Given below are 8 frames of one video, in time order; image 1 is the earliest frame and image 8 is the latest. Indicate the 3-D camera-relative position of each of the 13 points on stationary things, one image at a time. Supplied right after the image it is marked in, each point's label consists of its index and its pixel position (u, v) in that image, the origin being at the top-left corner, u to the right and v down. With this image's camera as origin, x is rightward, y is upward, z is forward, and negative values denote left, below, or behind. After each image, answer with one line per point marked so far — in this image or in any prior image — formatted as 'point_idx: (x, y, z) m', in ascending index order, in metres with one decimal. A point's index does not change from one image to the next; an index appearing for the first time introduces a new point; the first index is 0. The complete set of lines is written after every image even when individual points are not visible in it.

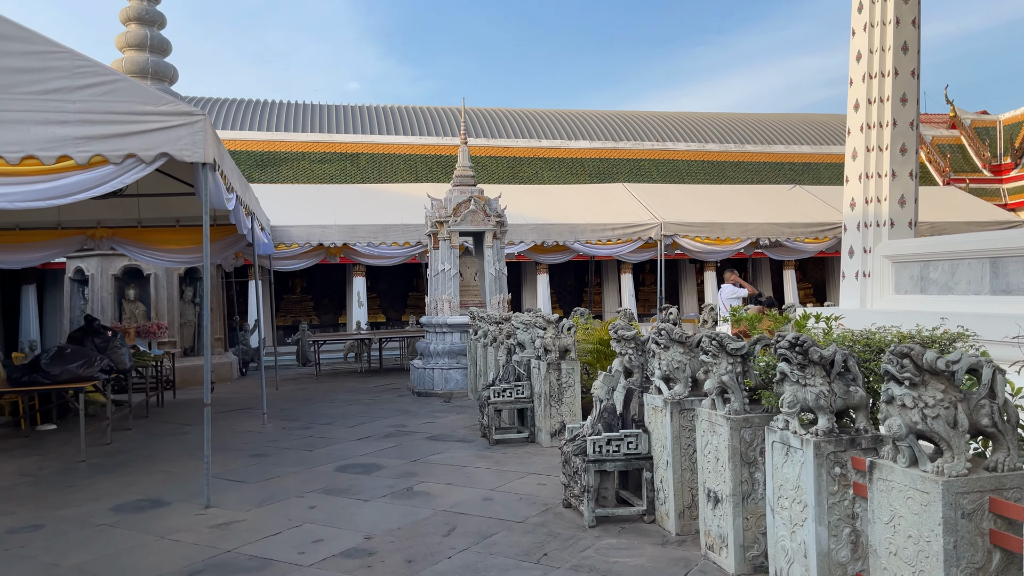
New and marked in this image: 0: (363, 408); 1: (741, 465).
0: (-1.7, -1.4, +9.0) m
1: (+1.0, -0.8, +3.5) m
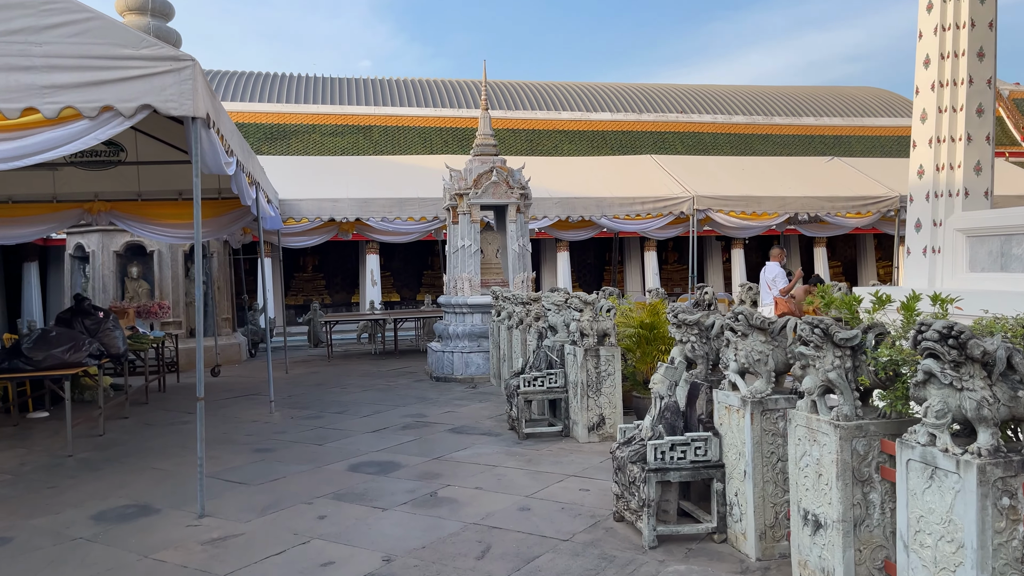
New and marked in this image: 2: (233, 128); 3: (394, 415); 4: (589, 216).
0: (-1.4, -1.1, +8.4) m
1: (+1.2, -0.7, +2.8) m
2: (-2.0, +1.2, +5.7) m
3: (-1.0, -1.1, +7.1) m
4: (+1.1, +1.1, +11.5) m
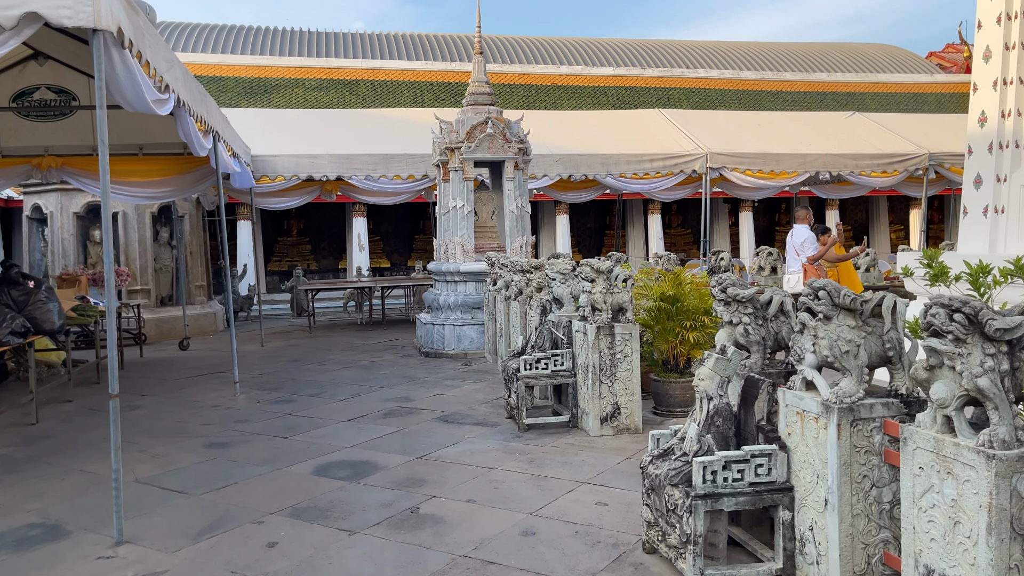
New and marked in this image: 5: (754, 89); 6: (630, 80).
0: (-1.4, -0.8, +7.5) m
1: (+1.2, -0.6, +1.9) m
2: (-2.0, +1.4, +4.7) m
3: (-1.1, -0.9, +6.2) m
4: (+1.1, +1.5, +10.5) m
5: (+6.0, +5.0, +19.8) m
6: (+2.8, +5.0, +19.1) m
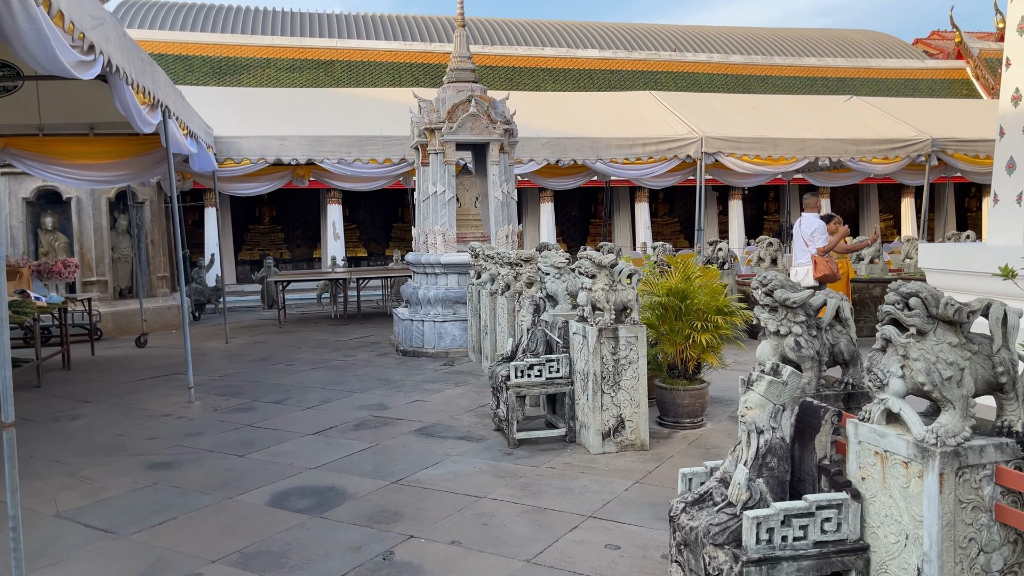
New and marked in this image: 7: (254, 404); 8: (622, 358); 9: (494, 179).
0: (-1.5, -0.7, +6.8) m
1: (+1.2, -0.6, +1.4) m
2: (-2.1, +1.4, +4.0) m
3: (-1.2, -0.8, +5.6) m
4: (+0.9, +1.6, +9.9) m
5: (+5.6, +5.2, +19.3) m
6: (+2.4, +5.2, +18.5) m
7: (-1.9, -0.8, +5.8) m
8: (+0.6, -0.4, +4.3) m
9: (-0.2, +1.1, +7.8) m
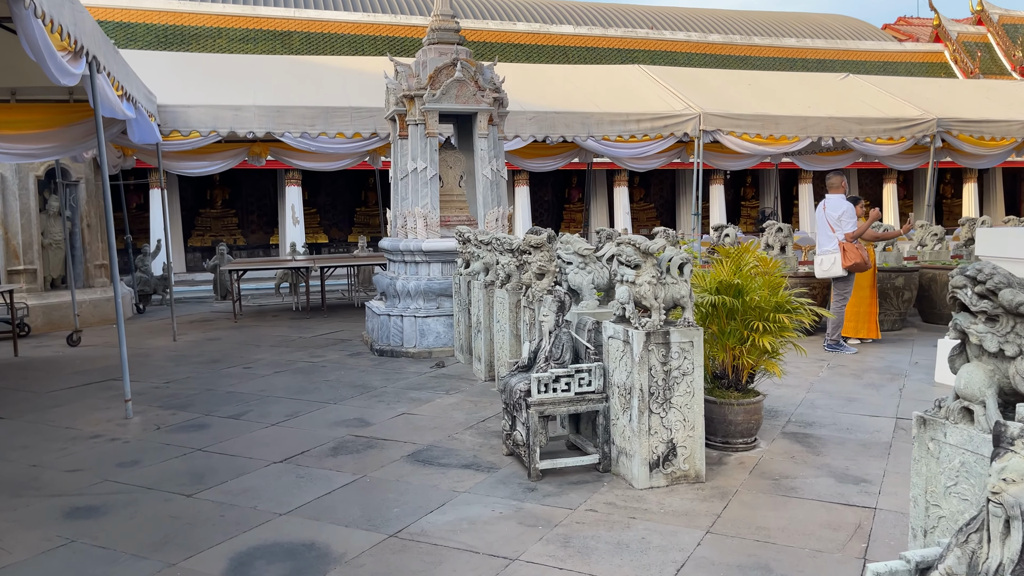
0: (-1.6, -0.7, +5.8) m
1: (+1.5, -0.7, +0.5) m
2: (-1.9, +1.4, +3.0) m
3: (-1.1, -0.8, +4.6) m
4: (+0.7, +1.7, +9.0) m
5: (+4.9, +5.5, +18.6) m
6: (+1.8, +5.5, +17.6) m
7: (-1.8, -0.8, +4.8) m
8: (+0.7, -0.4, +3.4) m
9: (-0.3, +1.2, +6.9) m
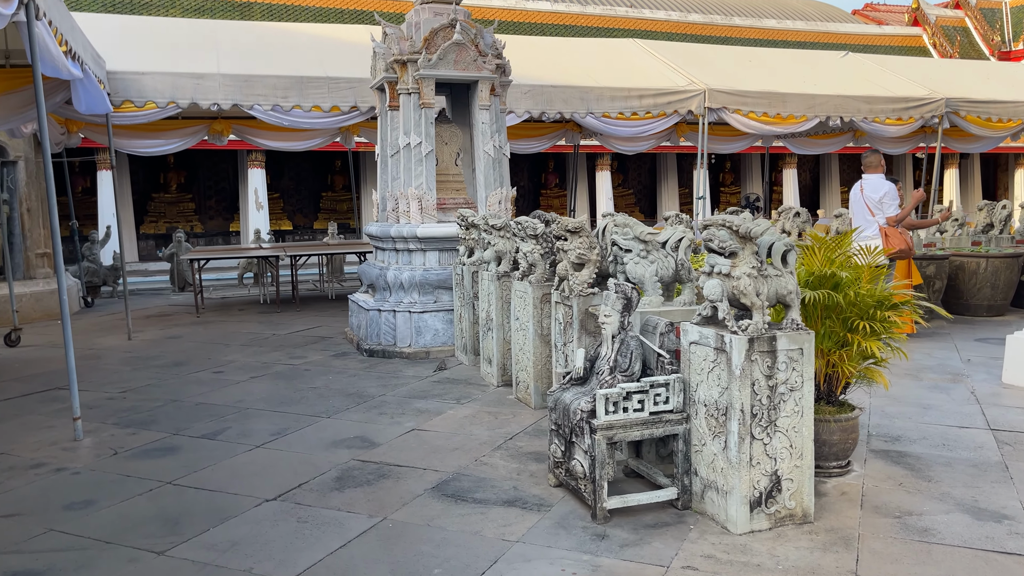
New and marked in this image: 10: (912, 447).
0: (-1.5, -0.6, +5.0) m
1: (+1.9, -0.7, -0.1) m
2: (-1.7, +1.4, +2.1) m
3: (-1.0, -0.8, +3.9) m
4: (+0.6, +1.8, +8.3) m
5: (+4.3, +5.7, +18.0) m
6: (+1.2, +5.7, +16.9) m
7: (-1.7, -0.8, +4.0) m
8: (+0.9, -0.3, +2.8) m
9: (-0.2, +1.2, +6.1) m
10: (+1.8, -0.7, +3.7) m
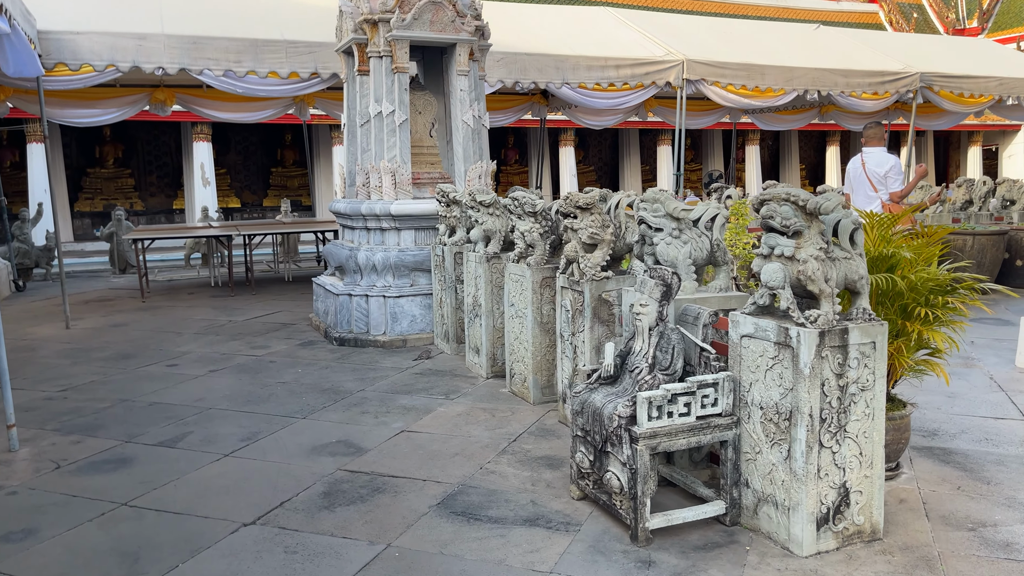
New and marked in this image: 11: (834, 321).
0: (-1.5, -0.5, +4.5) m
1: (+2.2, -0.7, -0.4) m
2: (-1.6, +1.4, +1.5) m
3: (-0.9, -0.7, +3.4) m
4: (+0.3, +2.0, +7.8) m
5: (+3.3, +6.2, +17.6) m
6: (+0.3, +6.2, +16.3) m
7: (-1.7, -0.7, +3.5) m
8: (+1.0, -0.3, +2.4) m
9: (-0.4, +1.4, +5.6) m
10: (+1.9, -0.7, +3.4) m
11: (+0.9, -0.1, +2.3) m
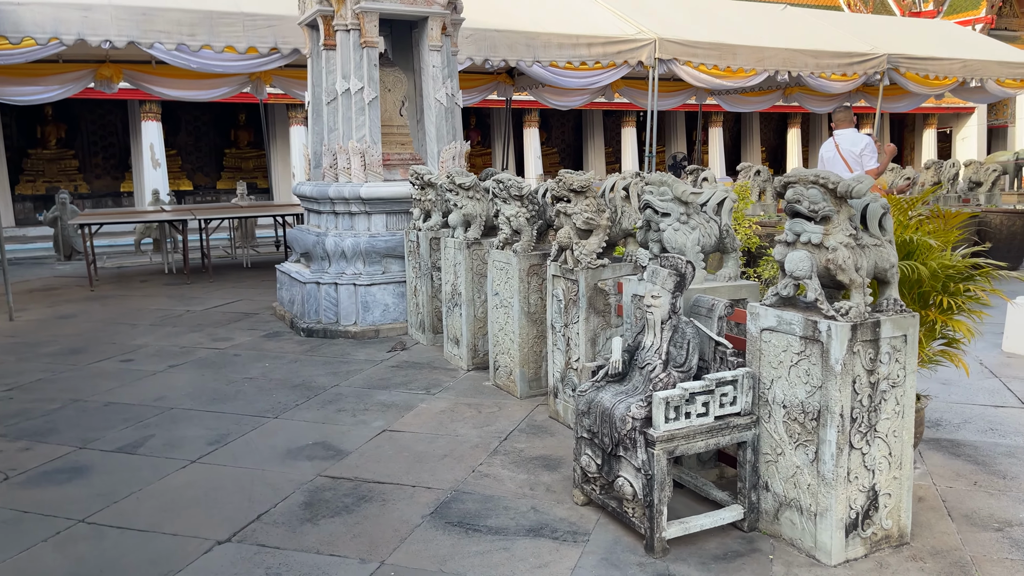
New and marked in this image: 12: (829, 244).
0: (-1.6, -0.5, +4.2) m
1: (+2.3, -0.7, -0.5) m
2: (-1.5, +1.4, +1.2) m
3: (-1.0, -0.7, +3.1) m
4: (0.0, +2.2, +7.5) m
5: (+2.5, +6.6, +17.4) m
6: (-0.4, +6.5, +16.0) m
7: (-1.7, -0.7, +3.2) m
8: (+1.0, -0.3, +2.2) m
9: (-0.5, +1.4, +5.4) m
10: (+1.8, -0.6, +3.3) m
11: (+1.0, -0.1, +2.2) m
12: (+0.9, +0.1, +2.2) m
